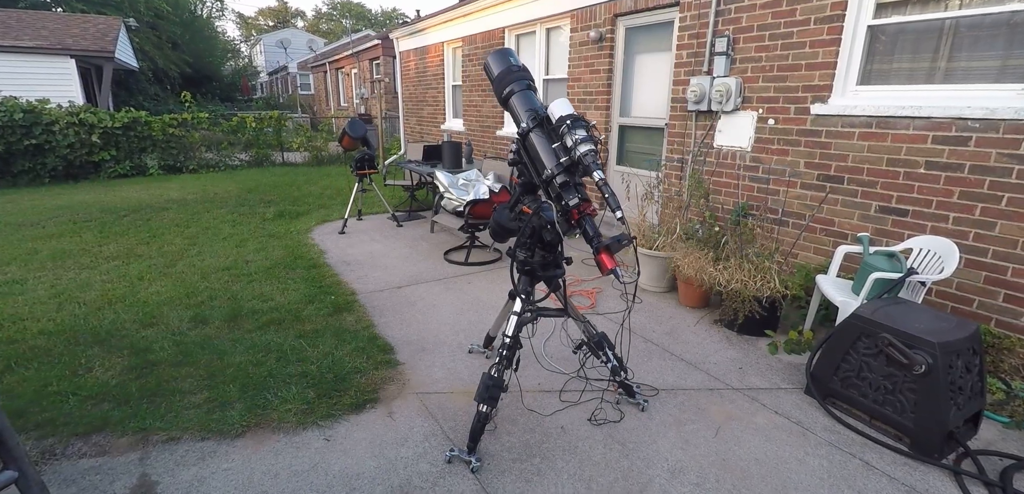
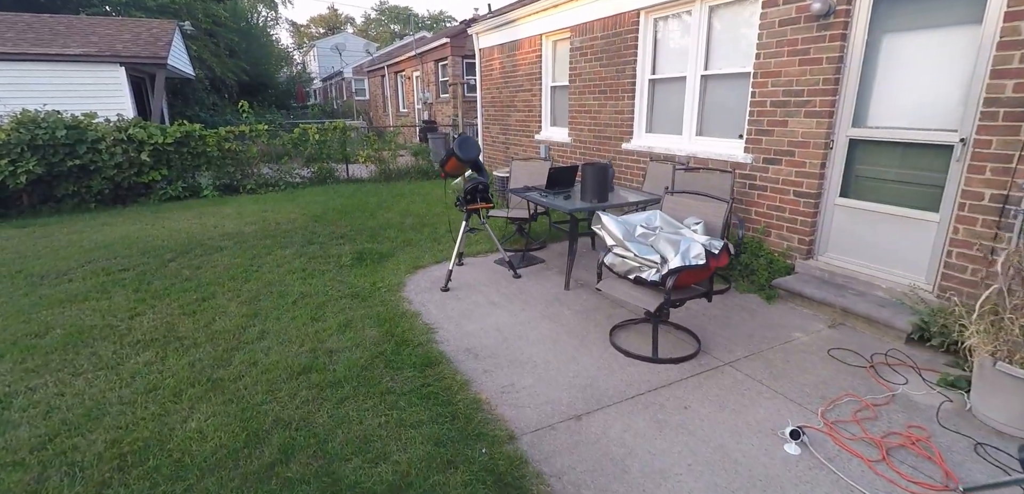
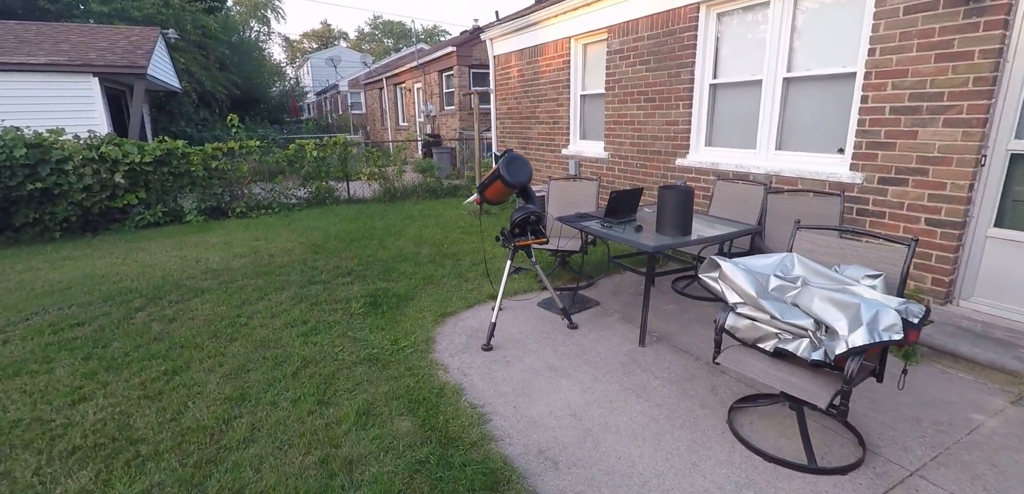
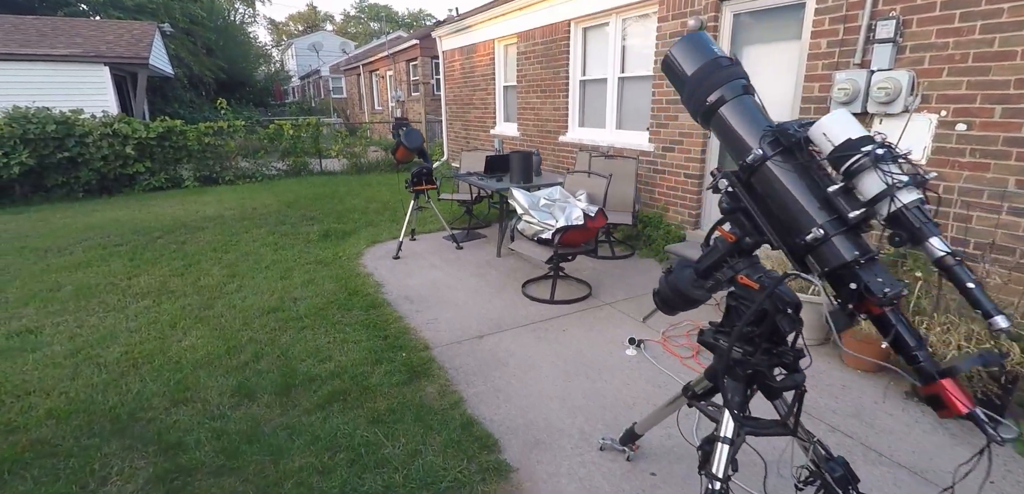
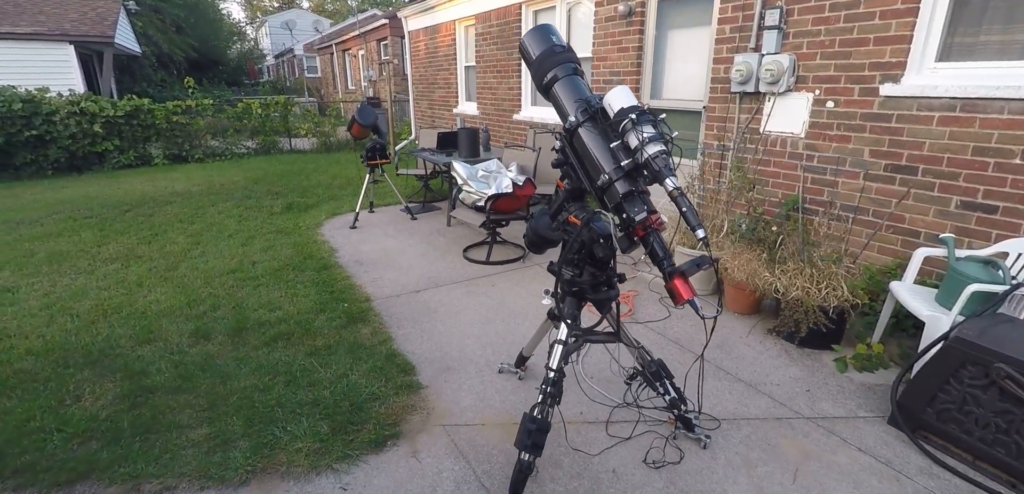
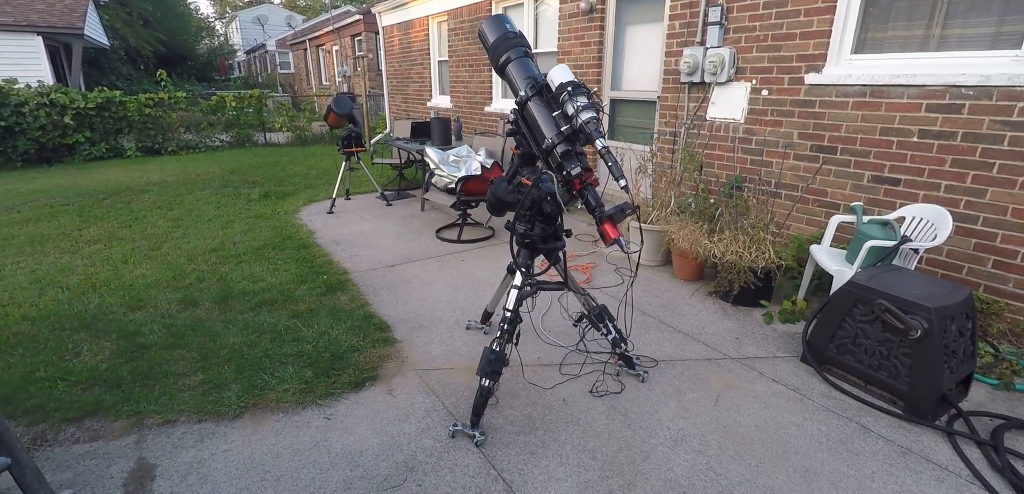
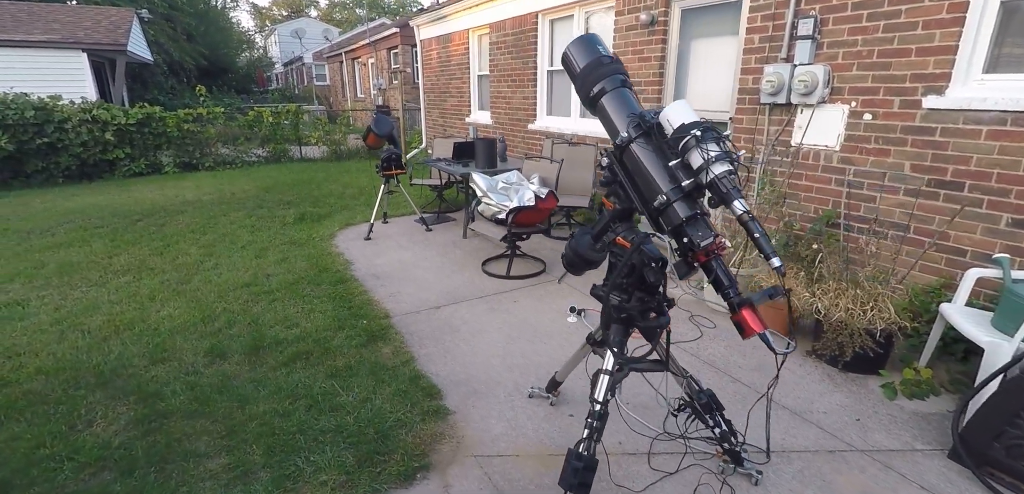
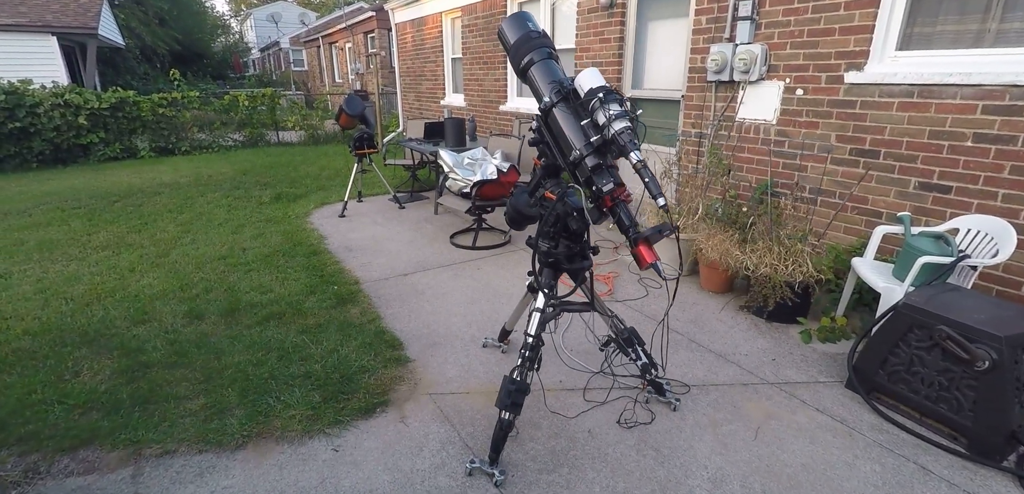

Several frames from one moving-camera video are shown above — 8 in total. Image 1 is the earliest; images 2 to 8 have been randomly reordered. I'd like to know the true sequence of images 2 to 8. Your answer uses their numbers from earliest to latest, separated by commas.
6, 8, 5, 7, 4, 2, 3
